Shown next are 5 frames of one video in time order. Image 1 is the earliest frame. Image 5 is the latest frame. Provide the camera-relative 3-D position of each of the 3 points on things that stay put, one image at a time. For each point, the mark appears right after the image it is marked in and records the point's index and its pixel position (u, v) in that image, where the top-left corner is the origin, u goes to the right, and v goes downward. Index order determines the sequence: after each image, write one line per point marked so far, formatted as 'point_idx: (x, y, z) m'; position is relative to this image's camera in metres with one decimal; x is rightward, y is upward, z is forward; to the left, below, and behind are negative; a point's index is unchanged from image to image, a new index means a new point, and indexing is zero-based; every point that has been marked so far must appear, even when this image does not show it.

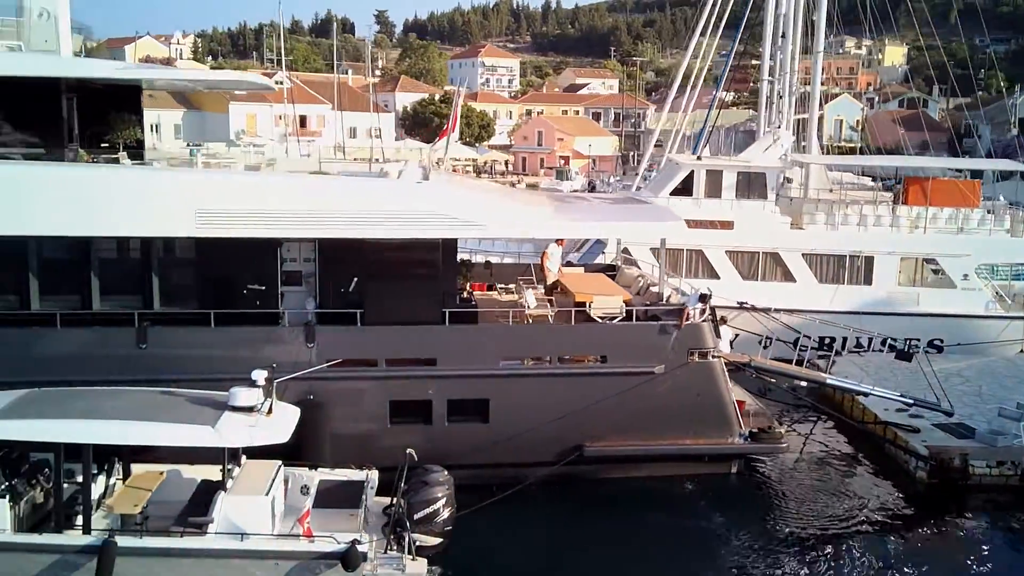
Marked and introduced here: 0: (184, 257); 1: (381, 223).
0: (-2.9, +0.3, +8.5) m
1: (-1.1, +0.5, +8.2) m
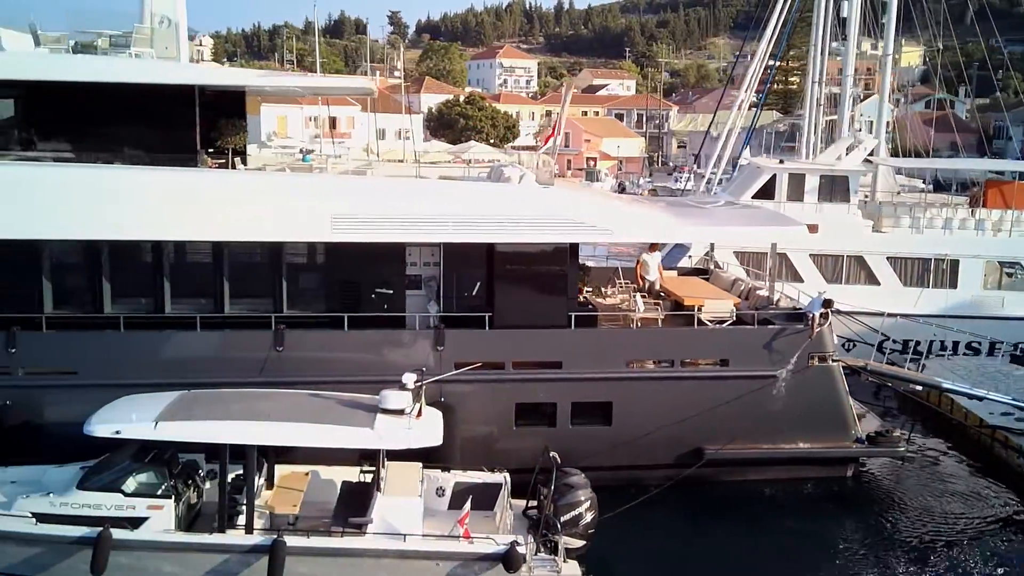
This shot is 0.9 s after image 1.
0: (-1.8, +0.2, +8.6) m
1: (0.0, +0.5, +8.3) m
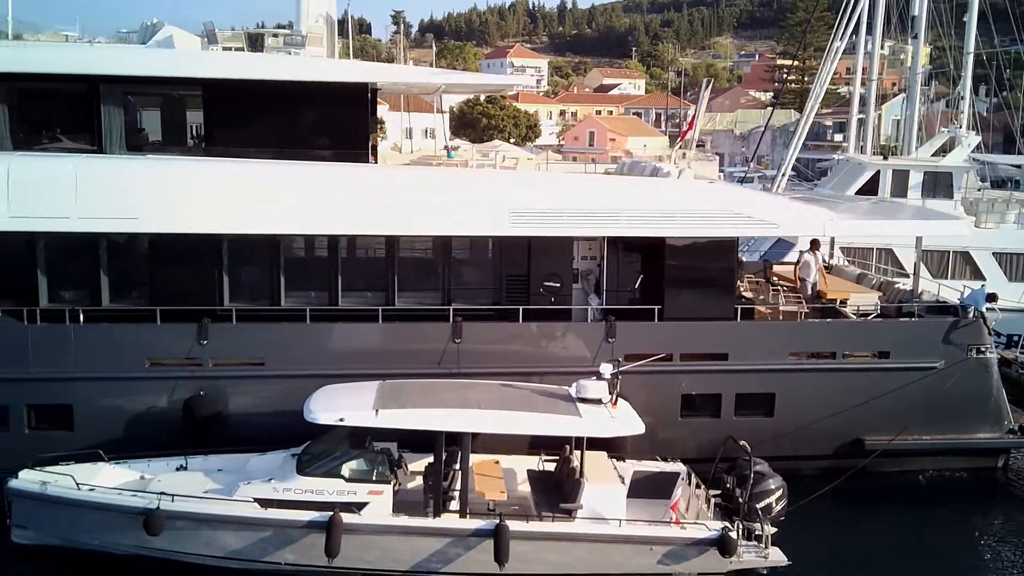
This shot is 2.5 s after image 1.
0: (-0.3, +0.3, +8.8) m
1: (+1.5, +0.6, +8.4) m
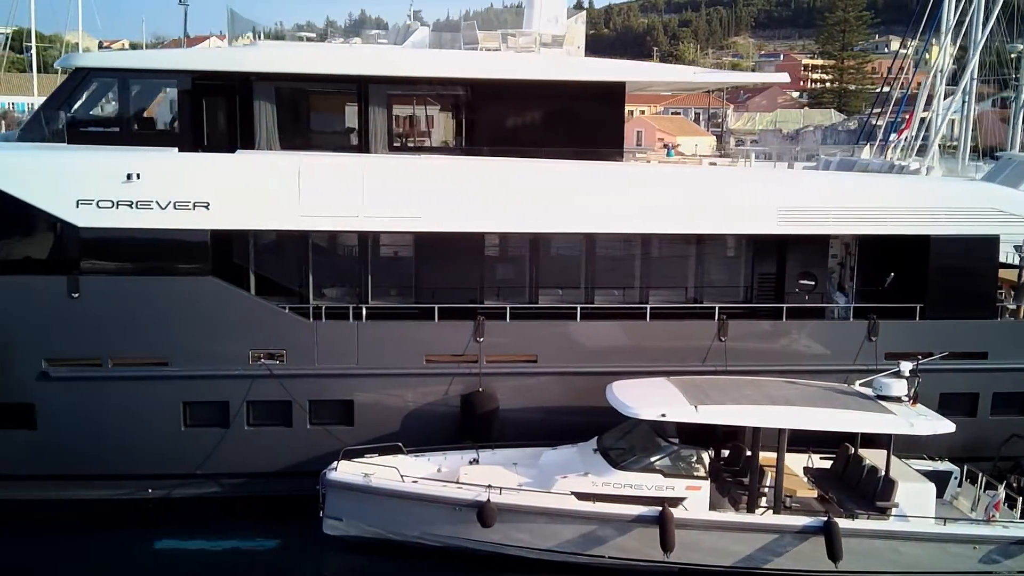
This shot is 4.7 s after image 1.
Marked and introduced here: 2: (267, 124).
0: (+2.0, +0.3, +8.8) m
1: (+3.8, +0.6, +8.4) m
2: (-2.2, +1.4, +8.4) m
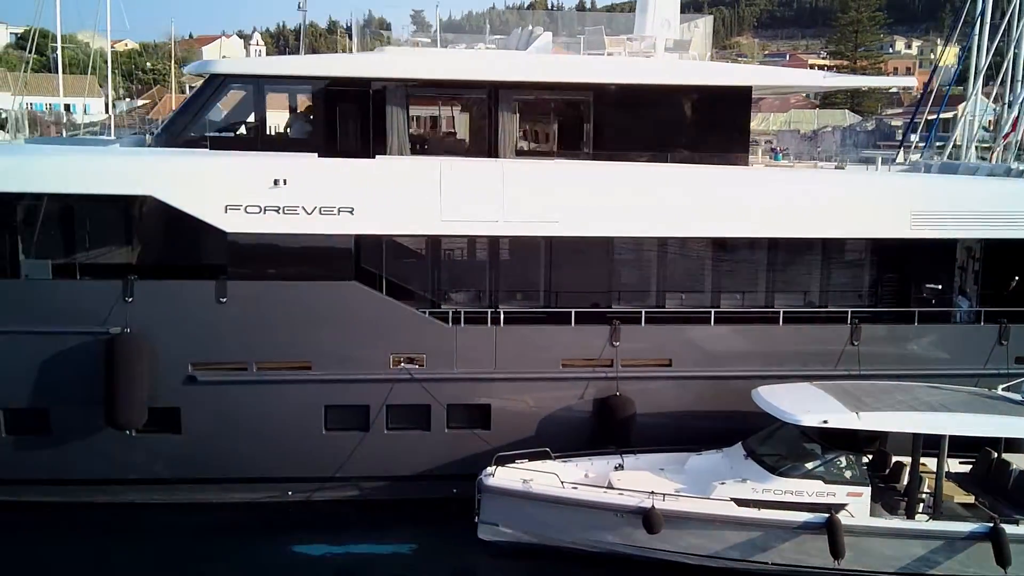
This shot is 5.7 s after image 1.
0: (+3.1, +0.3, +8.8) m
1: (+4.9, +0.5, +8.4) m
2: (-1.0, +1.4, +8.5) m
